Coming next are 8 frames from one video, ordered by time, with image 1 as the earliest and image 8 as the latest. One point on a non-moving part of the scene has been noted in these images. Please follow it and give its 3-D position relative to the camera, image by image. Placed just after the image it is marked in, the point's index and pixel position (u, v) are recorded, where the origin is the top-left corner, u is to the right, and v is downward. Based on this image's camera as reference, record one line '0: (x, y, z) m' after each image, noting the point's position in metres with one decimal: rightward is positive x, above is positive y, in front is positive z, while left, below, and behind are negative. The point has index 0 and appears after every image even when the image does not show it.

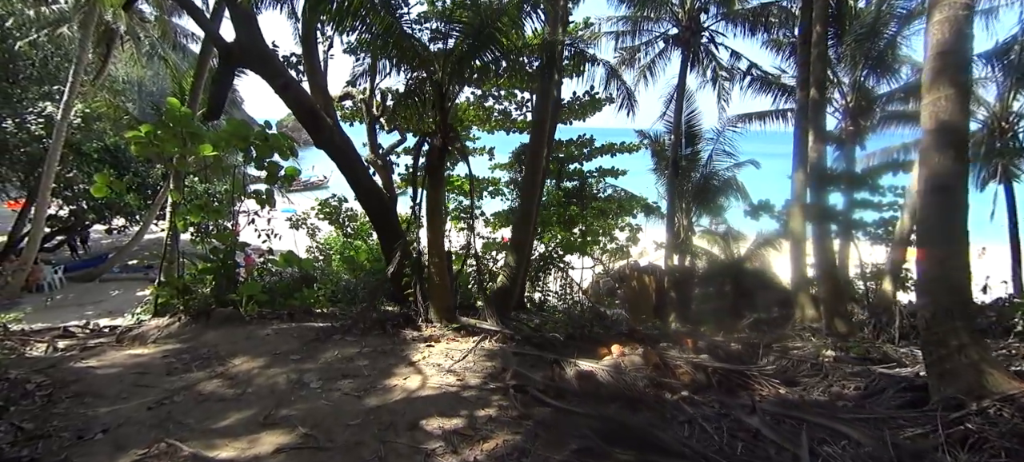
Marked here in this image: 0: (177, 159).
0: (-3.5, +0.7, +4.9) m
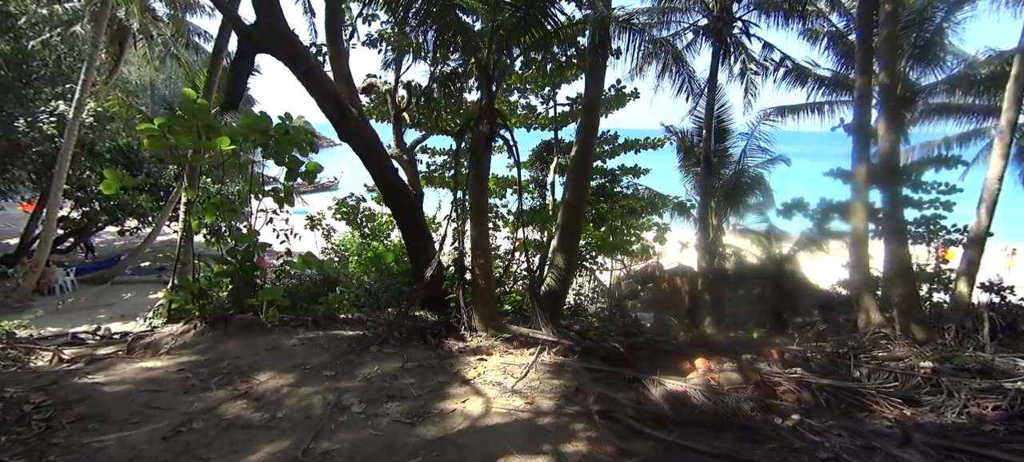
0: (-3.1, +0.7, +4.6) m
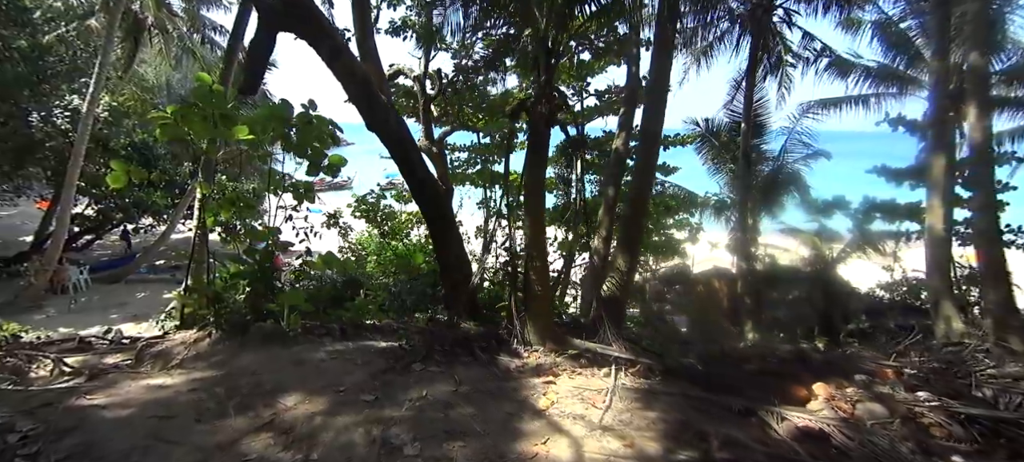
0: (-2.7, +0.8, +4.2) m
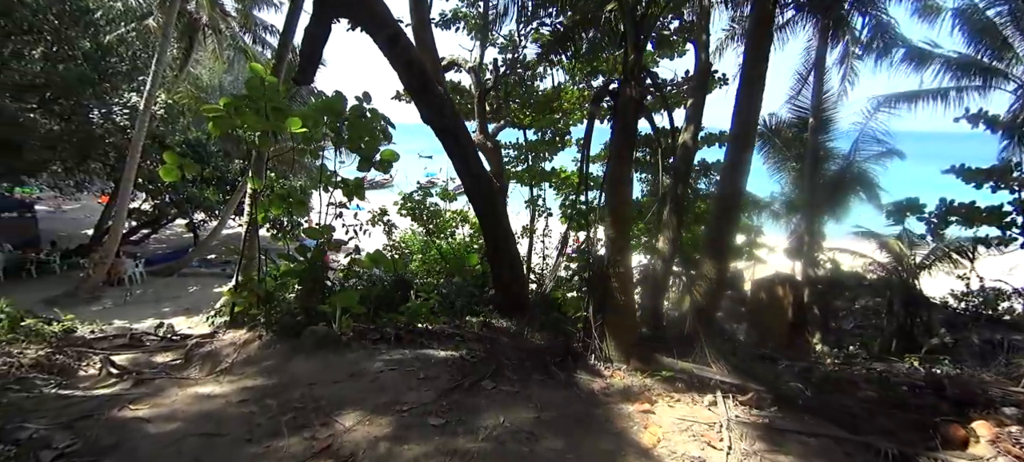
0: (-2.2, +0.8, +4.1) m
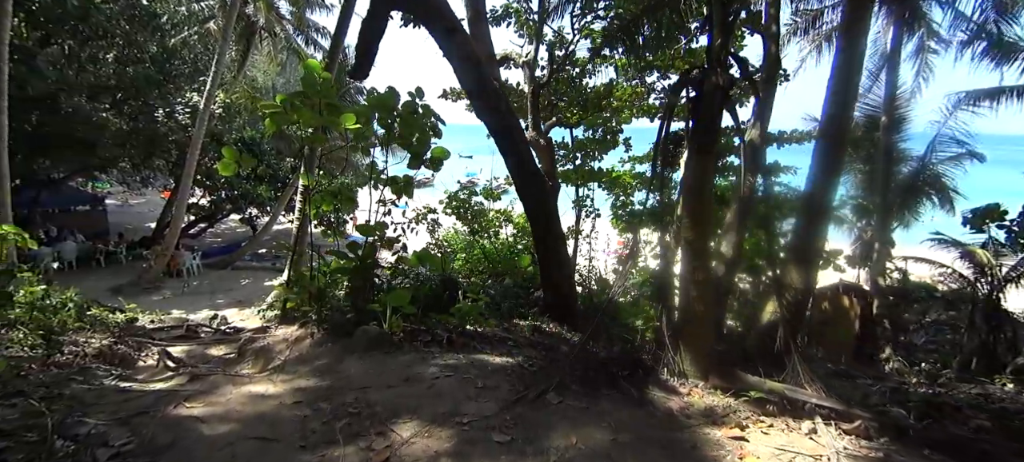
0: (-1.7, +0.8, +4.0) m
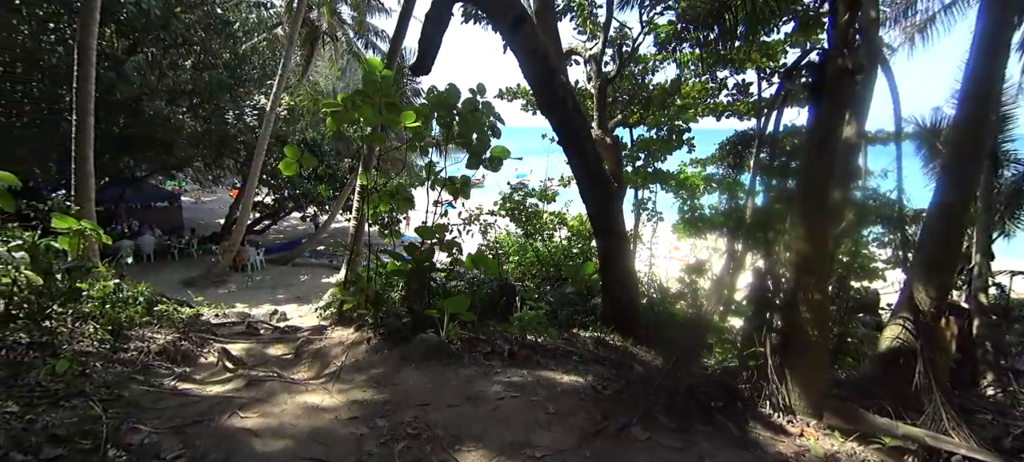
0: (-1.2, +0.8, +3.9) m
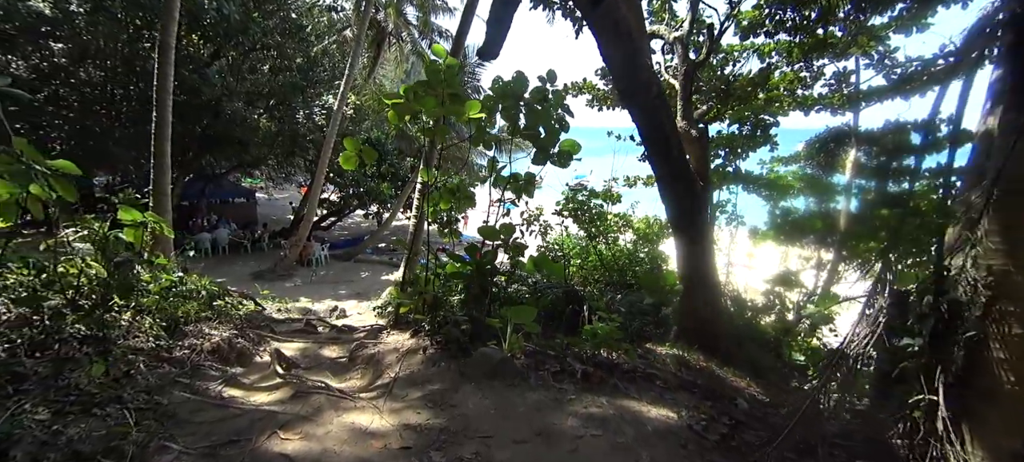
0: (-0.6, +0.8, +3.7) m
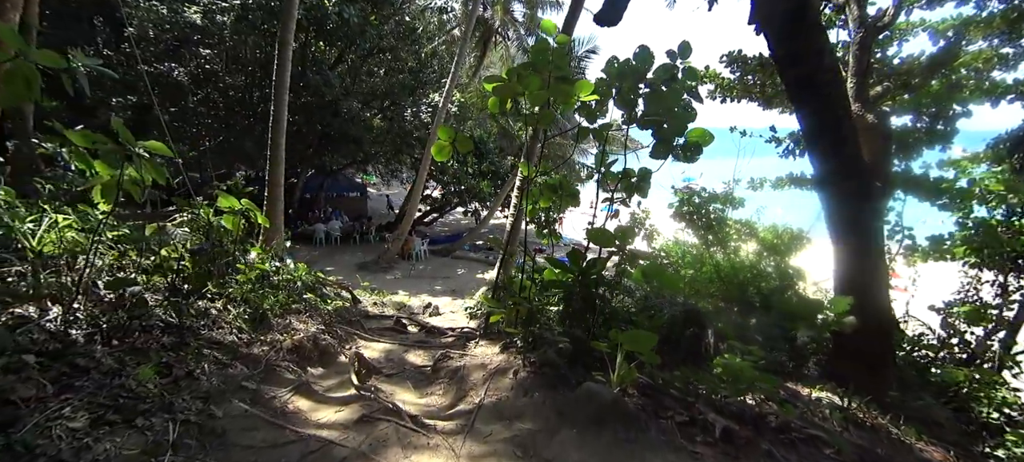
0: (+0.2, +0.8, +3.3) m
